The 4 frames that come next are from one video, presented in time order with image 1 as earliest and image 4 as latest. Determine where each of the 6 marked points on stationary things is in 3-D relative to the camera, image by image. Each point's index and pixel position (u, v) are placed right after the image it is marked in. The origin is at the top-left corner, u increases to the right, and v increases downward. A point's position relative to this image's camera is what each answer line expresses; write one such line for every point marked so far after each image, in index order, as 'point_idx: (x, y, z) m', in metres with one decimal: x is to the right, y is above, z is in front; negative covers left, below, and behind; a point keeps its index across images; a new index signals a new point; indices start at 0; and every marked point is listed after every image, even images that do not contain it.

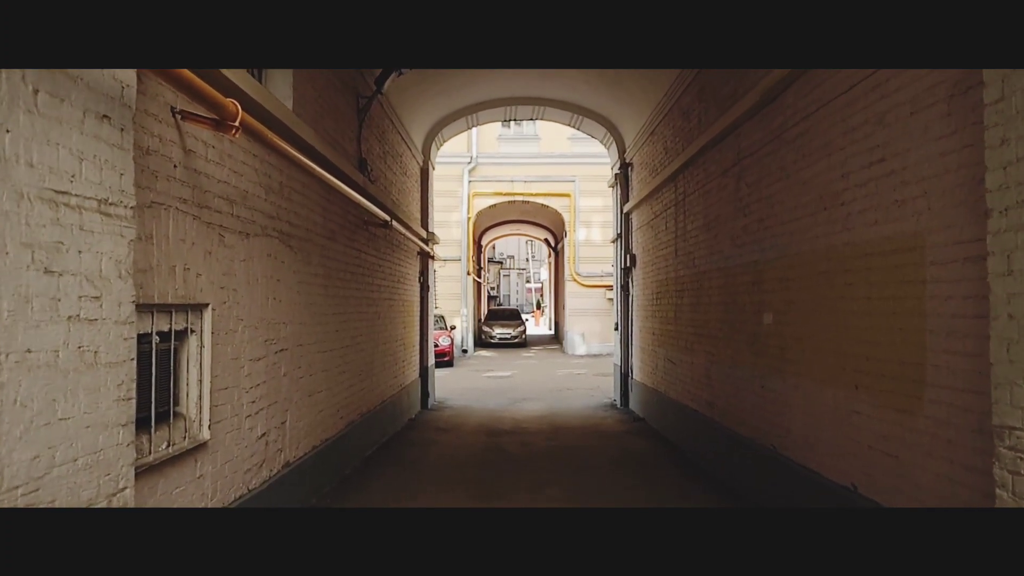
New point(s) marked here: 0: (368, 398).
0: (-1.5, -1.2, +6.6) m
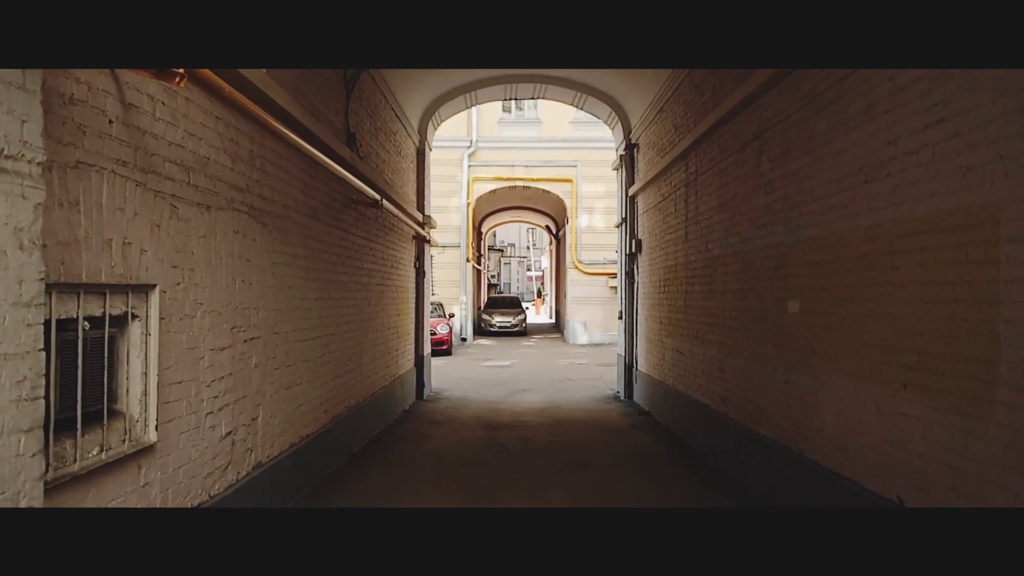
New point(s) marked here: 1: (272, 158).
0: (-1.5, -1.0, +6.1) m
1: (-1.5, +0.8, +4.0) m
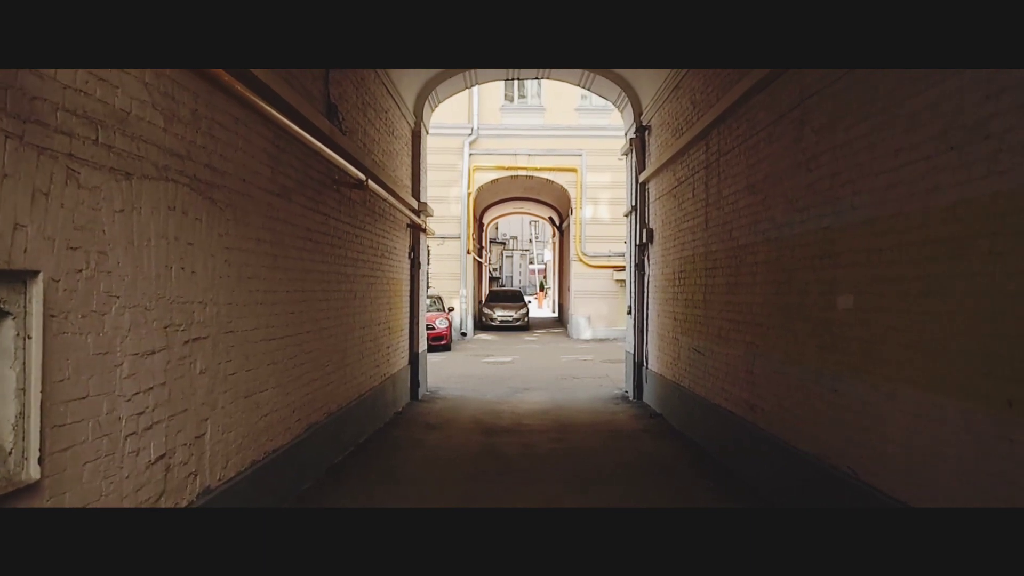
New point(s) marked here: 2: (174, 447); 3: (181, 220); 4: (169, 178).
0: (-1.5, -0.9, +5.5) m
1: (-1.5, +0.9, +3.3) m
2: (-1.5, -0.7, +2.8) m
3: (-1.5, +0.3, +2.9) m
4: (-1.5, +0.5, +2.8) m
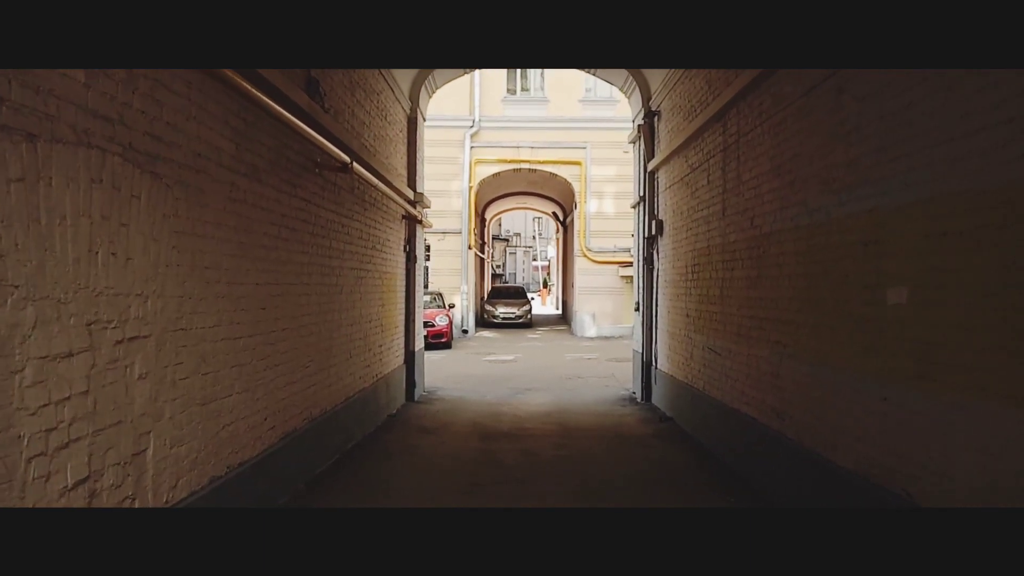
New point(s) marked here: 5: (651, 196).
0: (-1.5, -0.9, +5.0) m
1: (-1.5, +0.9, +2.8) m
2: (-1.5, -0.7, +2.4) m
3: (-1.5, +0.4, +2.4) m
4: (-1.5, +0.5, +2.3) m
5: (+1.9, +1.2, +8.5) m
